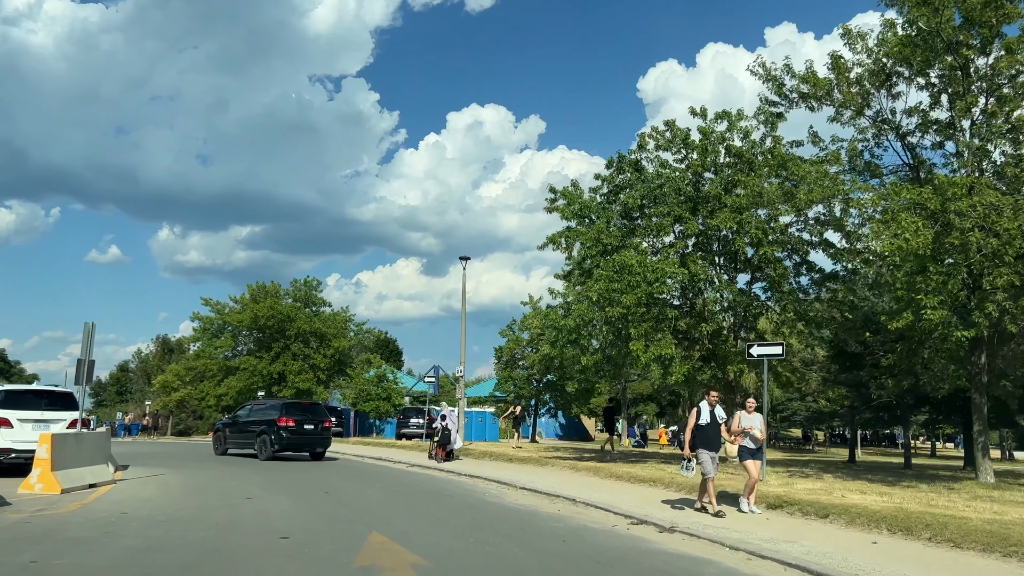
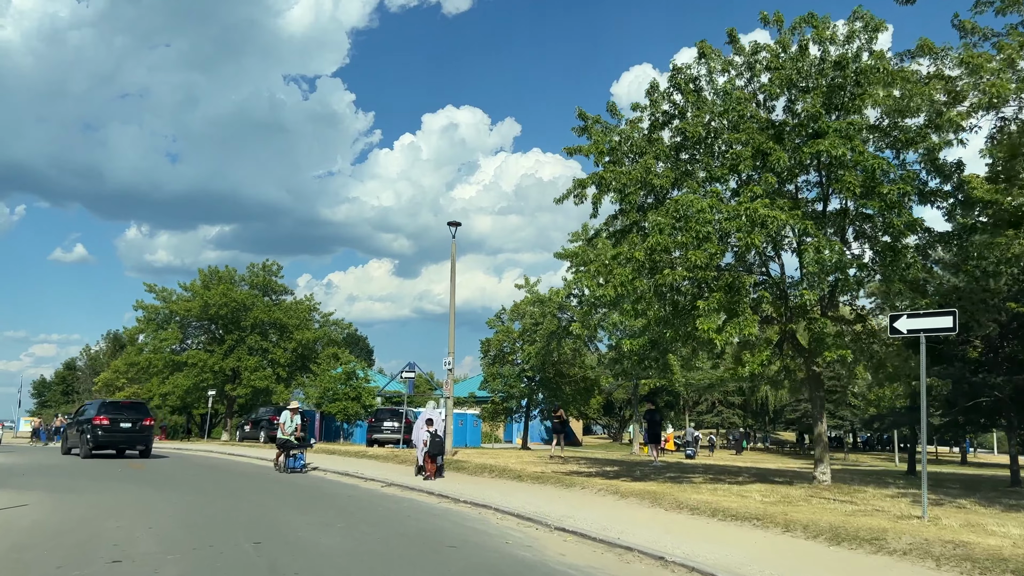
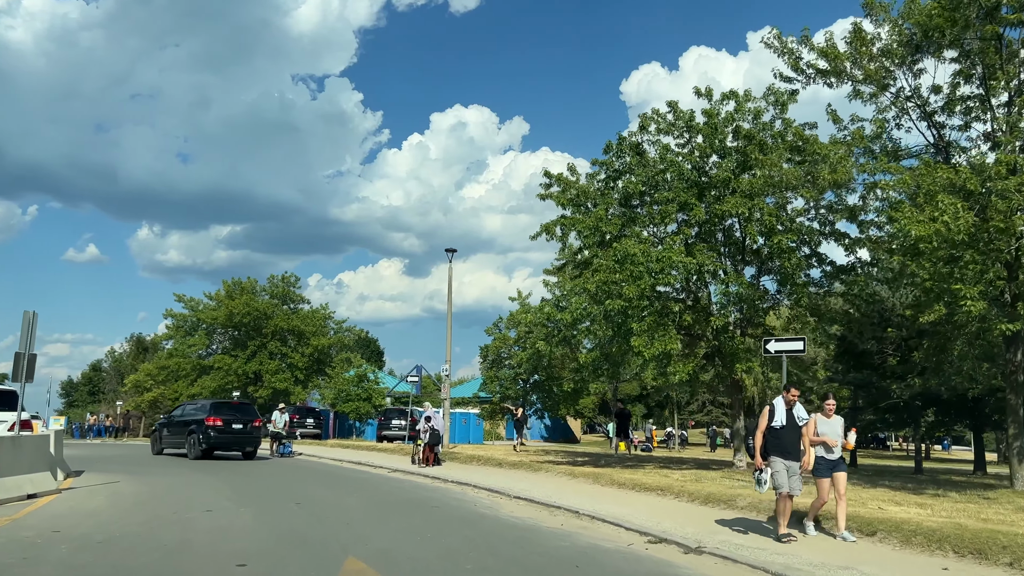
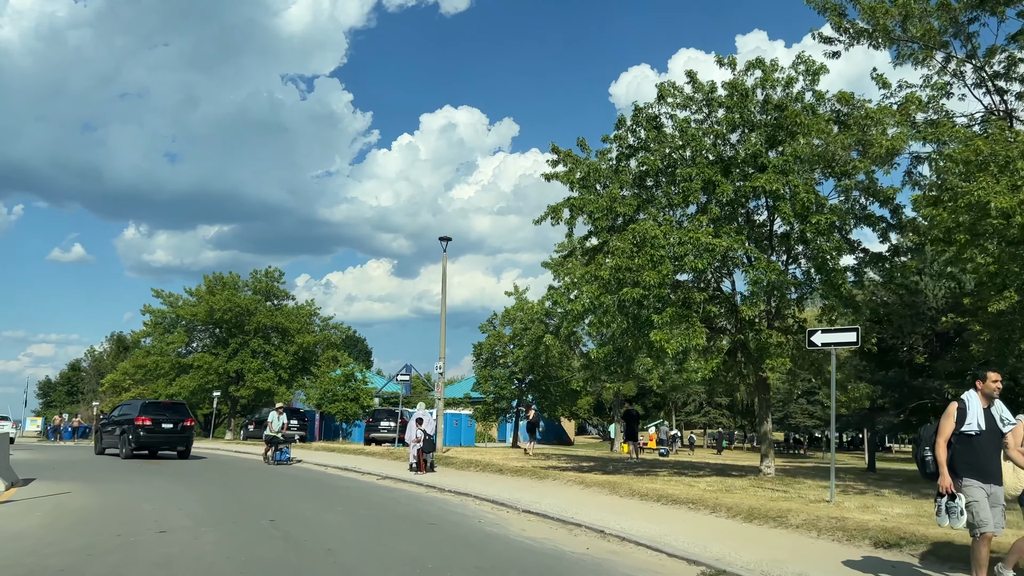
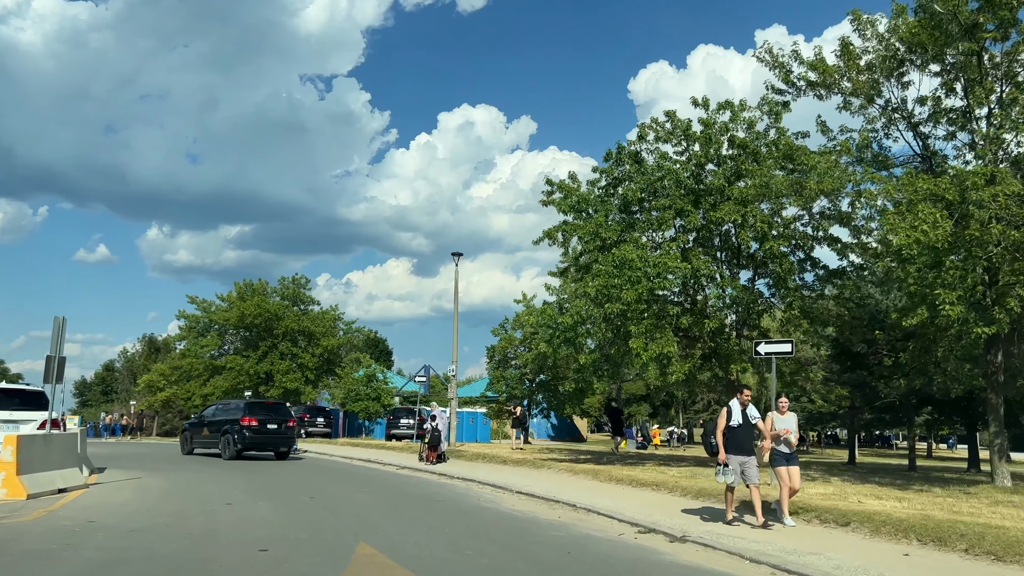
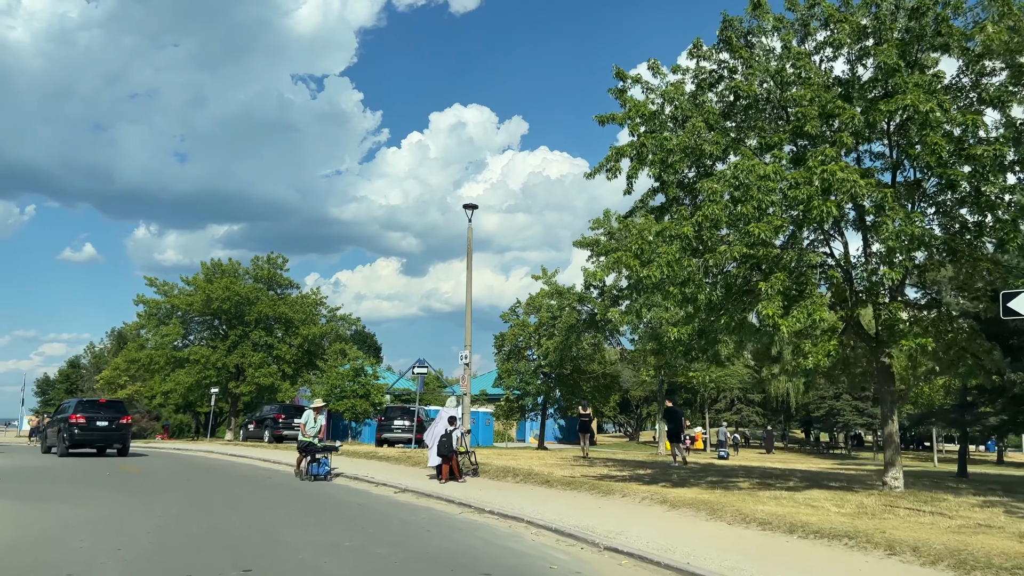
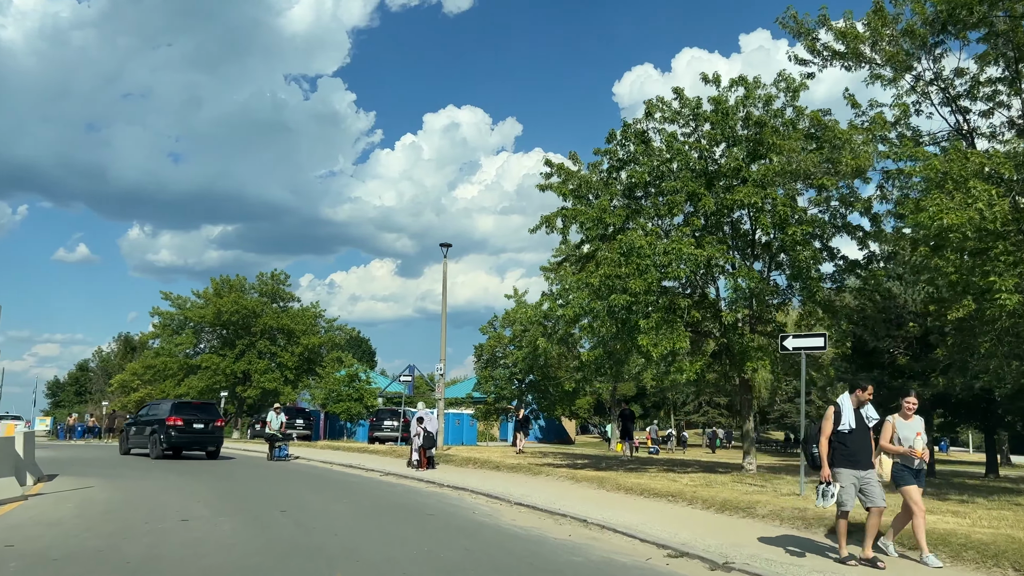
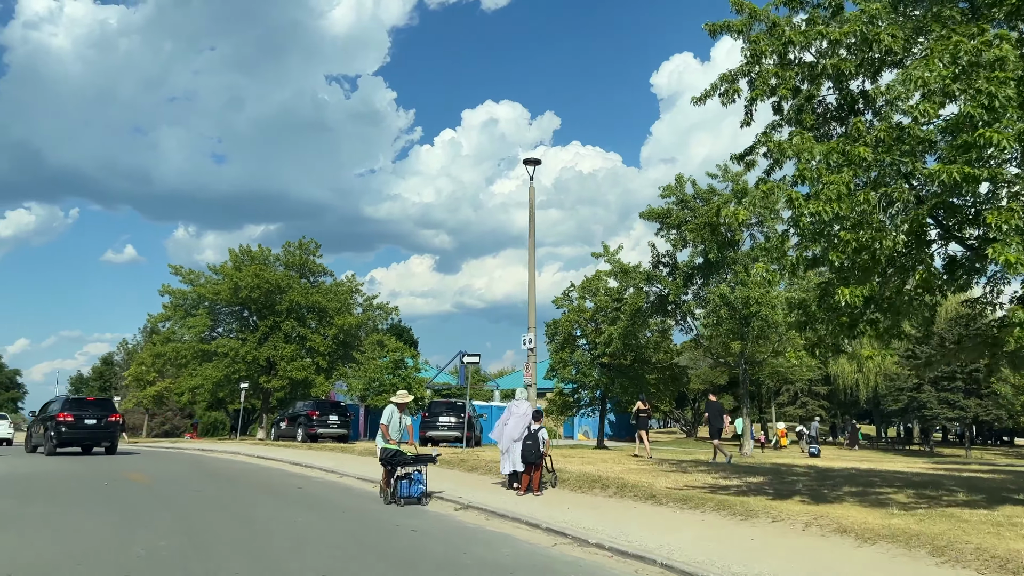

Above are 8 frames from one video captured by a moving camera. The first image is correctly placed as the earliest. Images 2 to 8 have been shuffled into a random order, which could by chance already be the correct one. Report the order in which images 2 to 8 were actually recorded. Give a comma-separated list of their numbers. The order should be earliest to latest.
5, 3, 7, 4, 2, 6, 8
